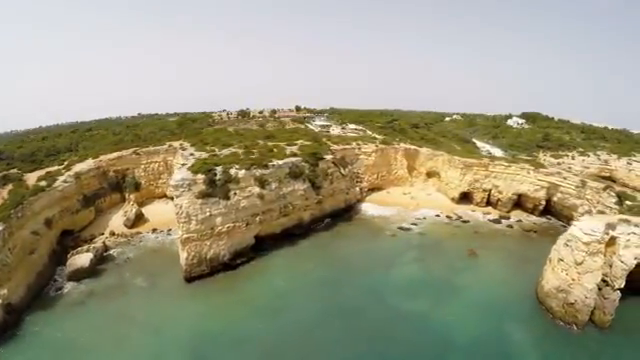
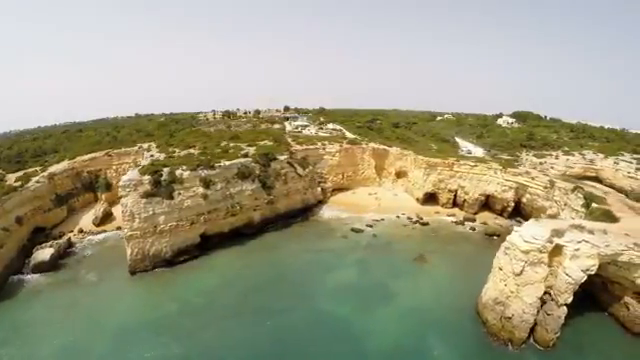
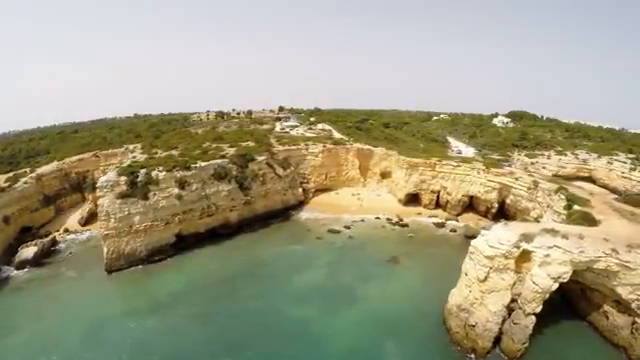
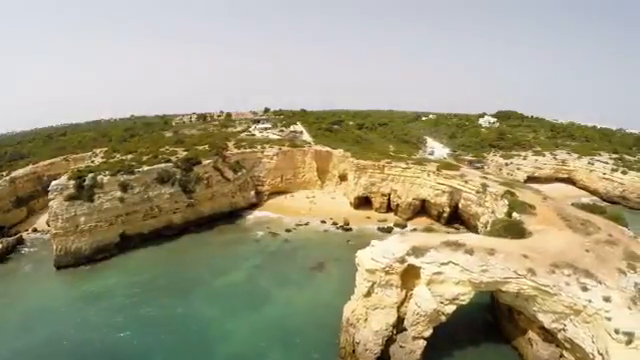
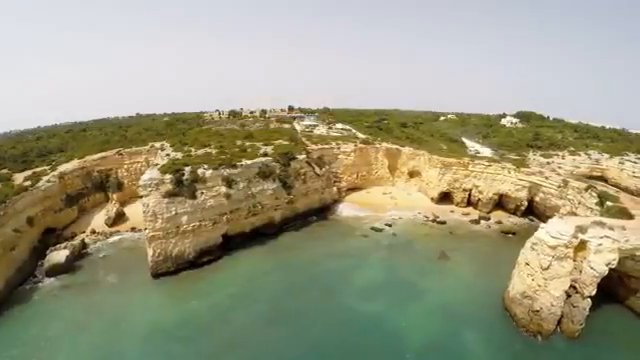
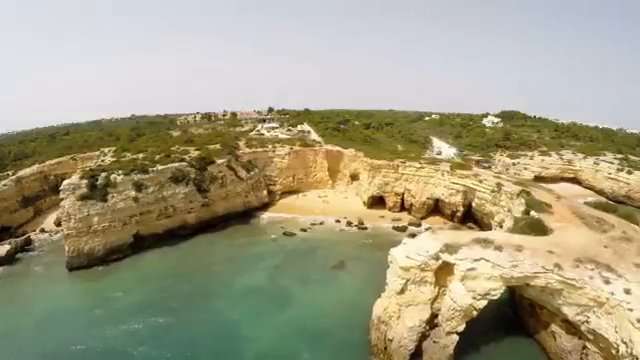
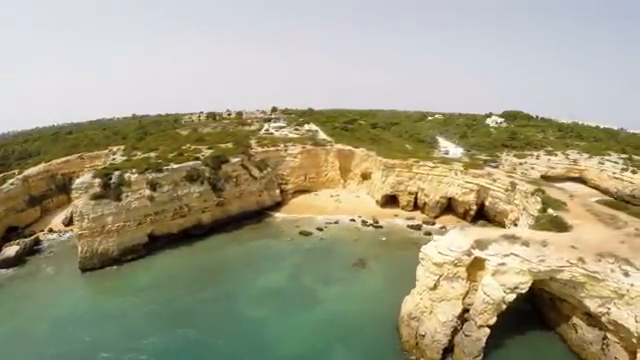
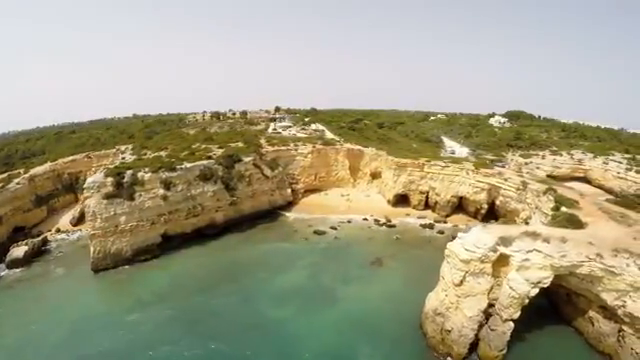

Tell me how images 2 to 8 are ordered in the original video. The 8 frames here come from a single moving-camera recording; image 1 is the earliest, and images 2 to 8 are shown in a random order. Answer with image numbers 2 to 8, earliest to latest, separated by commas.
5, 2, 3, 8, 7, 6, 4
